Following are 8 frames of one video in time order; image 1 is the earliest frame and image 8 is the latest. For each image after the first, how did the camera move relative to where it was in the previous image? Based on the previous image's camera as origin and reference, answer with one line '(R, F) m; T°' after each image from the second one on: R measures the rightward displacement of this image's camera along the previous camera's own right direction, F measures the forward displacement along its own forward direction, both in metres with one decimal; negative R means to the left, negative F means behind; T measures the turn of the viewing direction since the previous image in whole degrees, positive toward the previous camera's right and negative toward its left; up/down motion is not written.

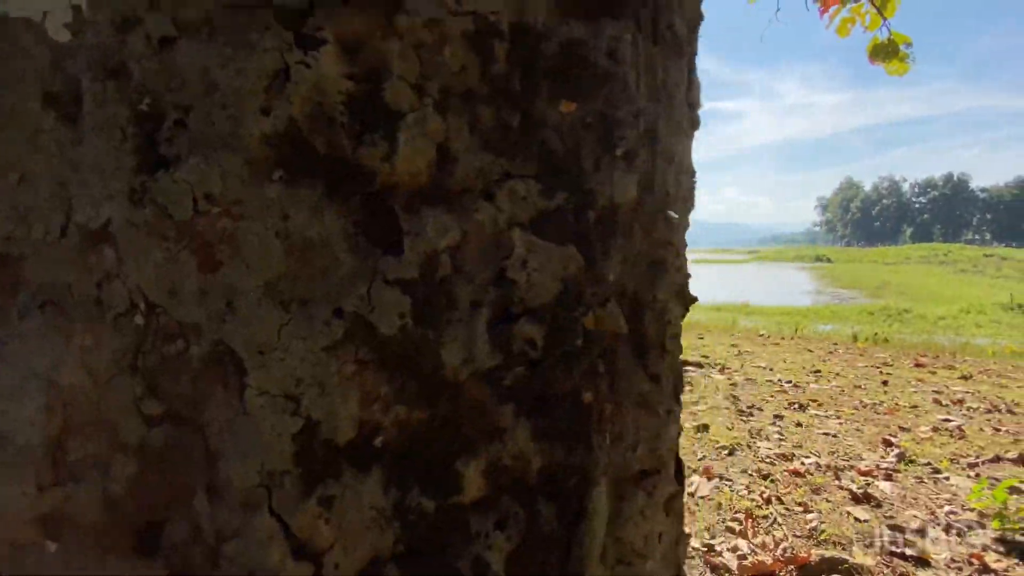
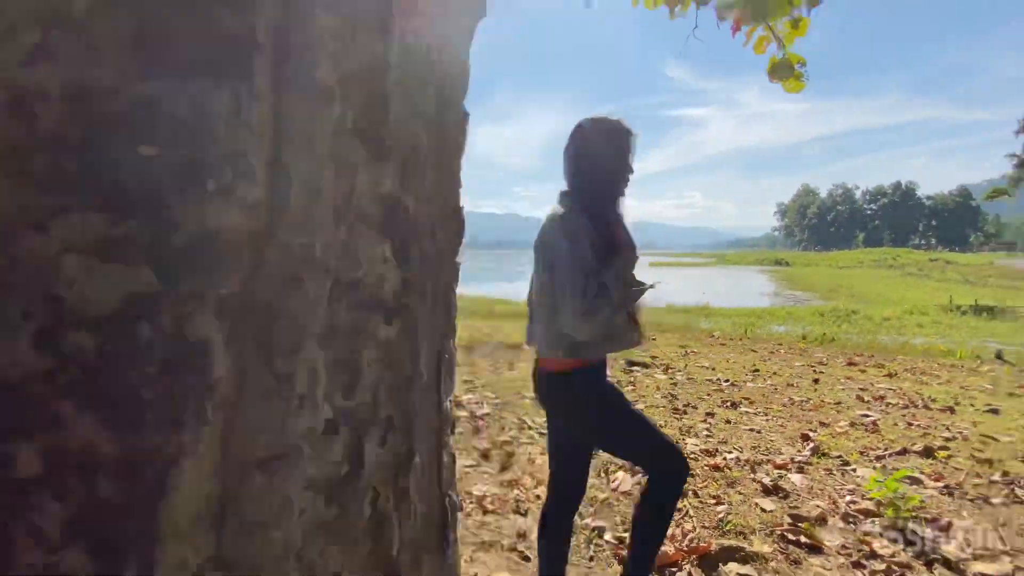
(+0.3, -0.1) m; +3°
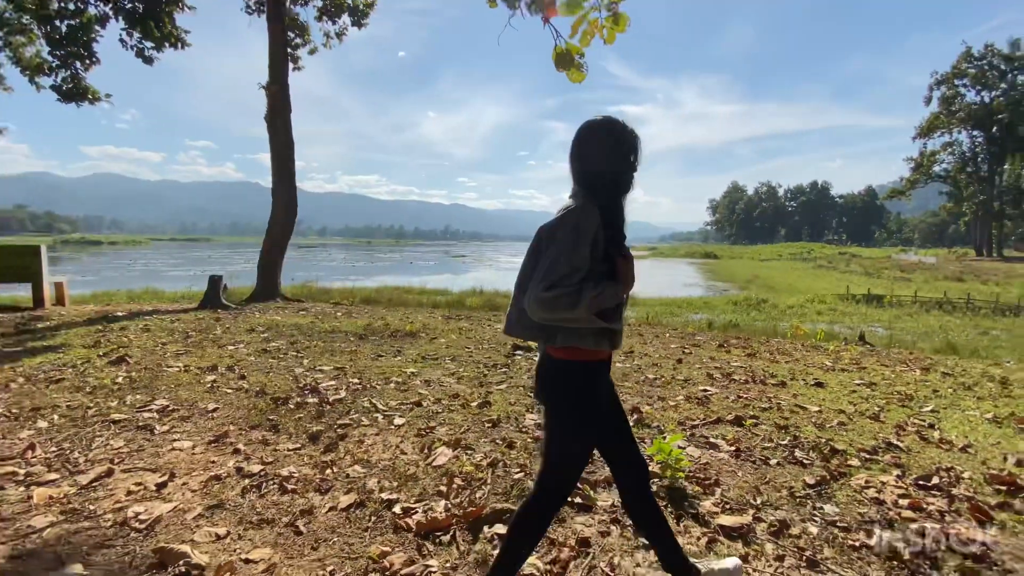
(+1.0, -0.1) m; +6°
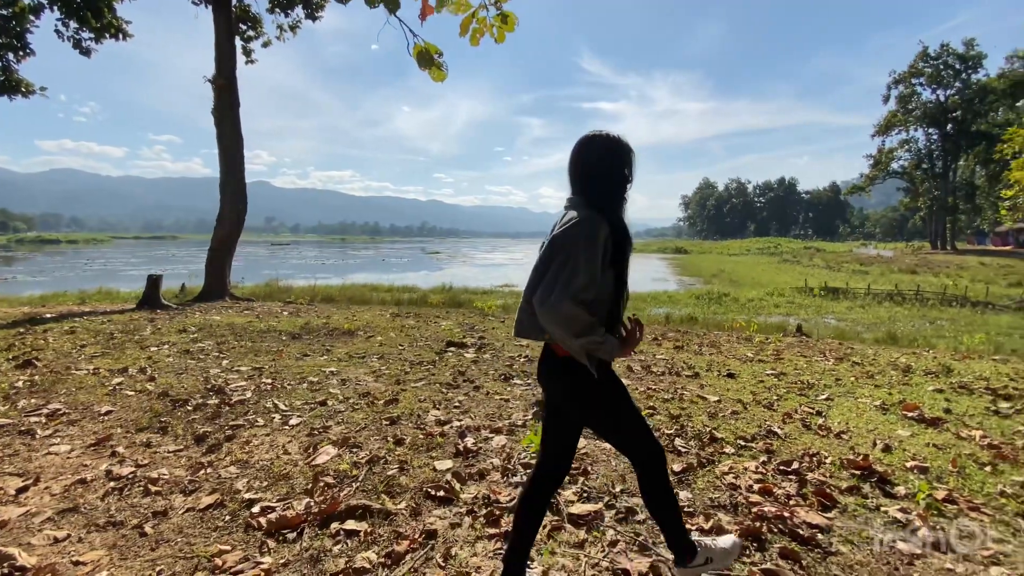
(+0.8, 0.0) m; +3°
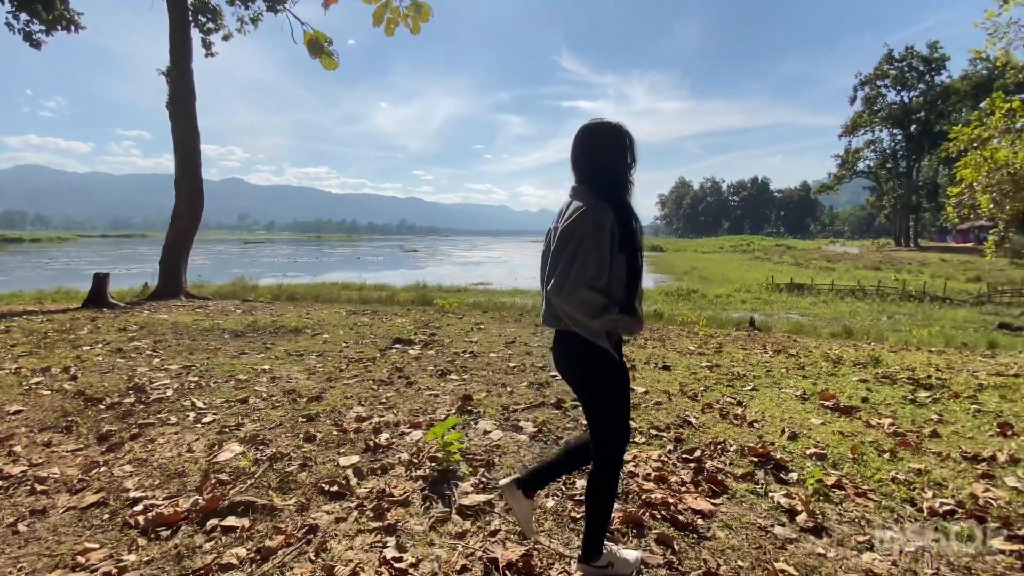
(+0.6, 0.0) m; +2°
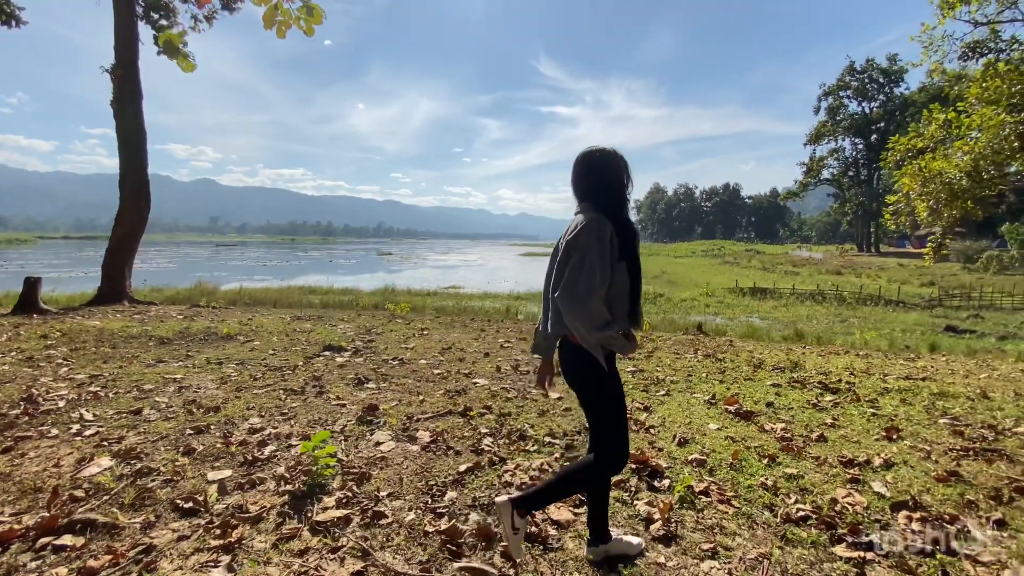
(+0.7, 0.0) m; +3°
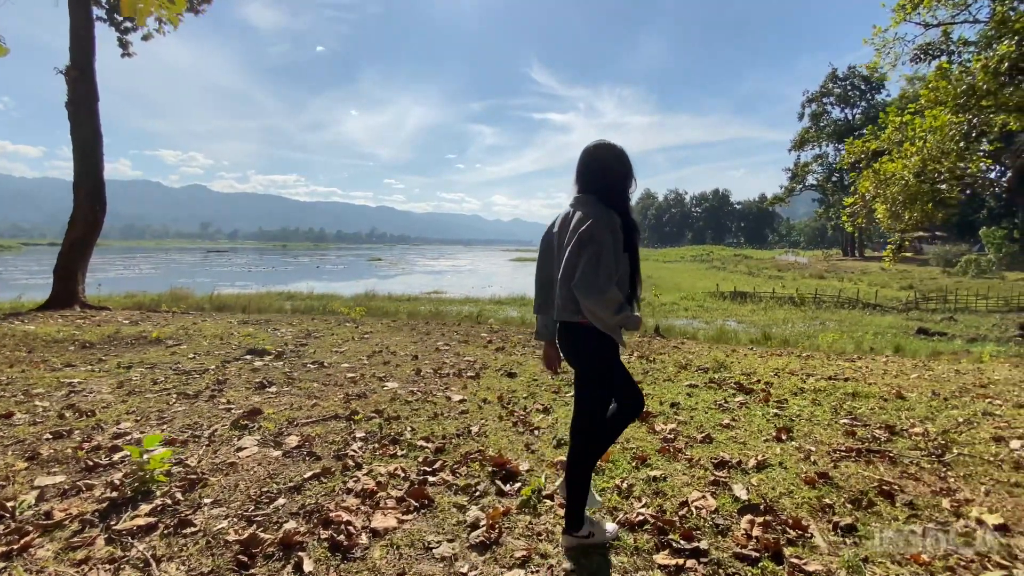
(+1.0, +0.1) m; +1°
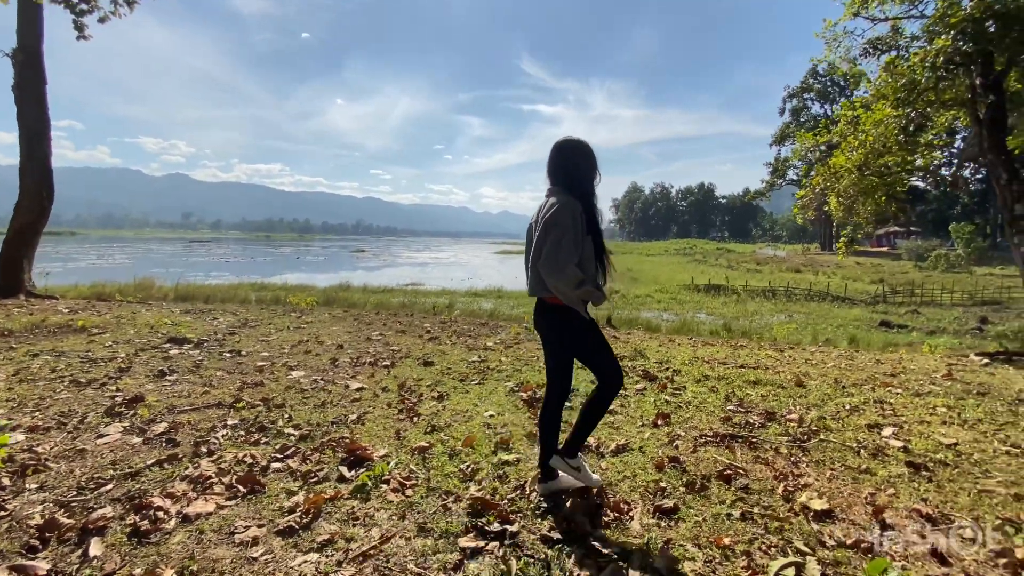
(+1.0, 0.0) m; +1°
